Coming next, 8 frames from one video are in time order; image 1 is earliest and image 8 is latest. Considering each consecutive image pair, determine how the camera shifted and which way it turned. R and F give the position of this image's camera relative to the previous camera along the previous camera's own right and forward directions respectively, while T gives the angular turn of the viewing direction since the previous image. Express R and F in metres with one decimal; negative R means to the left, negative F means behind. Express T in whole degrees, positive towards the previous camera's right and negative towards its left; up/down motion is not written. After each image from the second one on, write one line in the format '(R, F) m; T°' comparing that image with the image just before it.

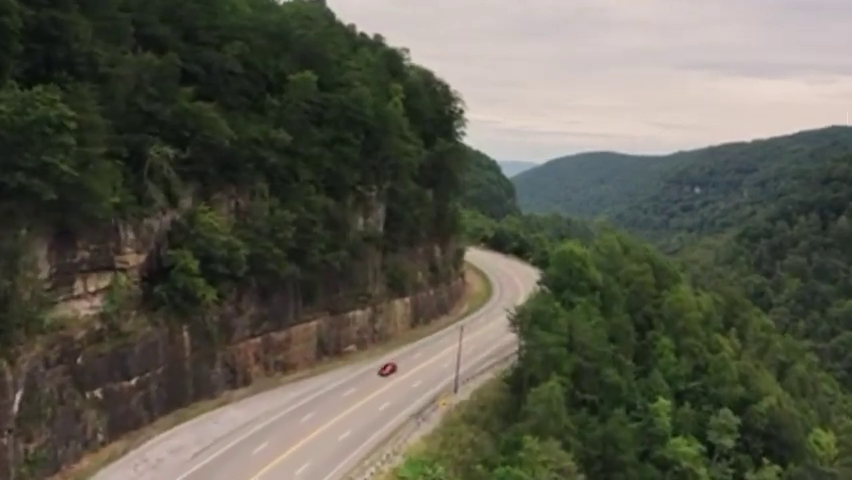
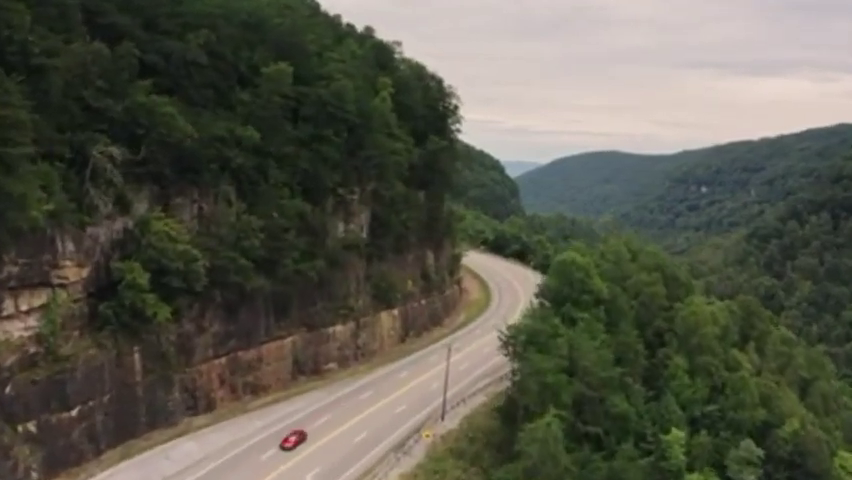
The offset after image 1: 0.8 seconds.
(+1.6, +5.4) m; -1°
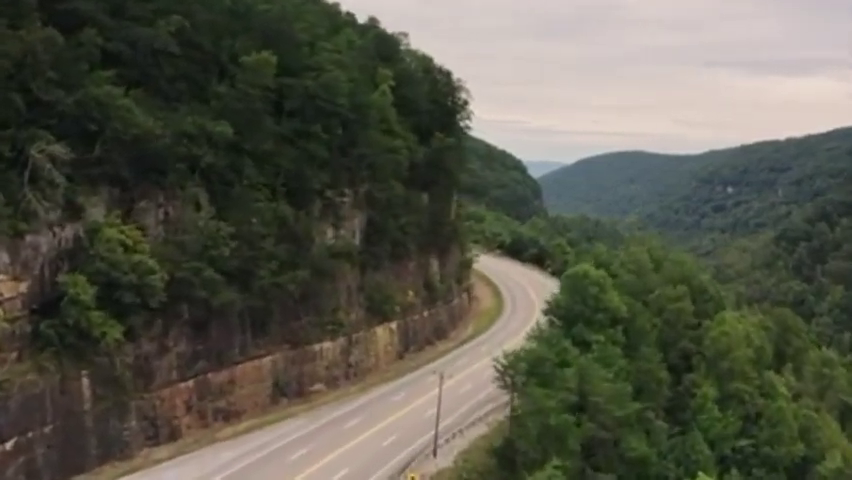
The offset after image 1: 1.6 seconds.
(+2.0, +5.6) m; -2°
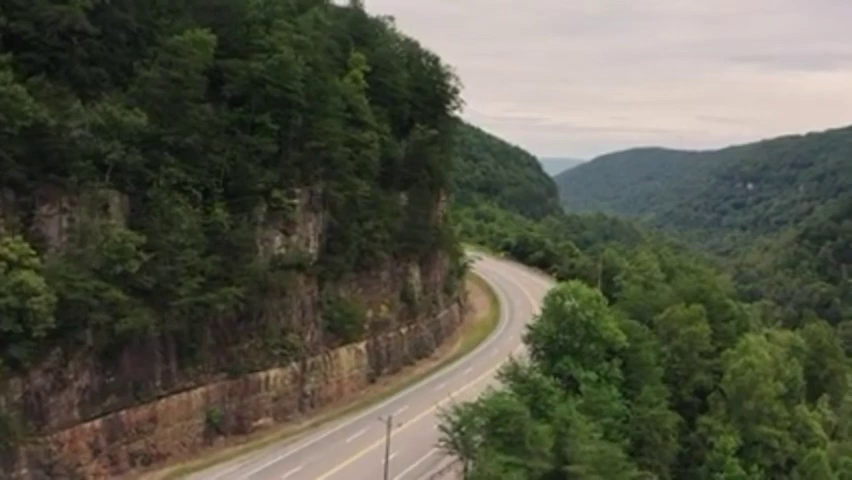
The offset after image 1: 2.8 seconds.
(+3.5, +7.8) m; -2°
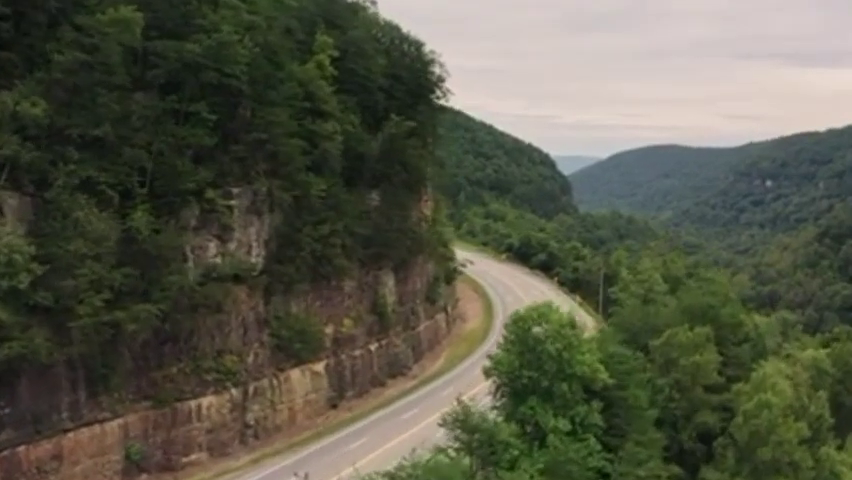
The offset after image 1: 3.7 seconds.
(+3.4, +6.3) m; -1°
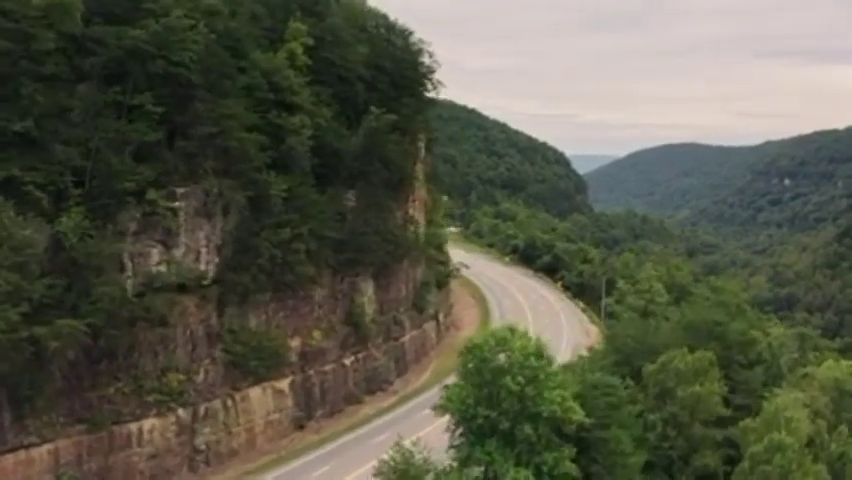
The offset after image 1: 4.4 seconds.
(+2.5, +4.2) m; -1°
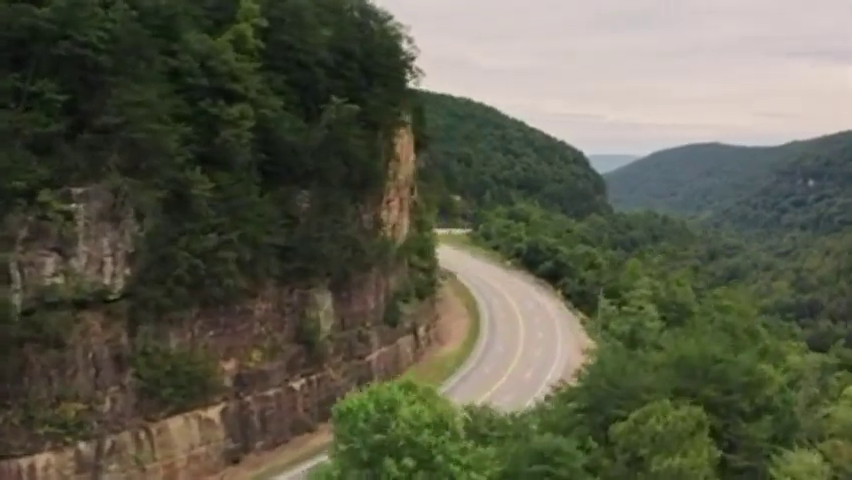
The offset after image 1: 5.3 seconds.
(+3.6, +5.7) m; -2°
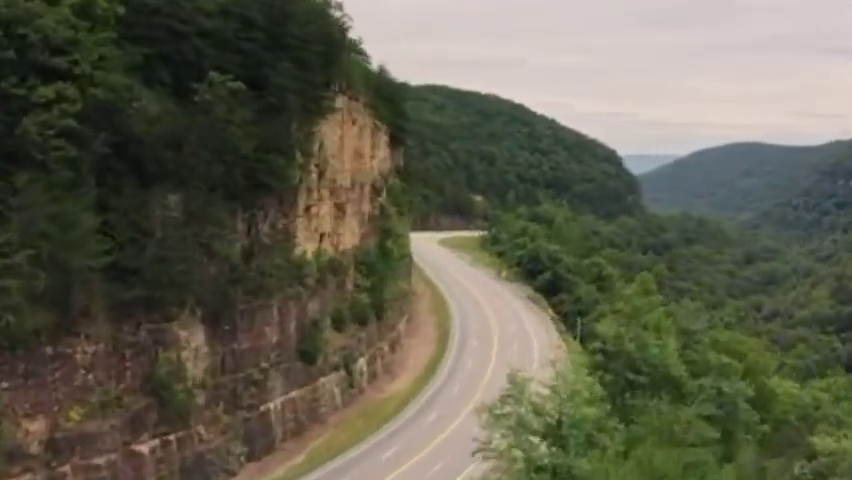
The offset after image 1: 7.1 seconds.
(+6.7, +10.5) m; -3°
